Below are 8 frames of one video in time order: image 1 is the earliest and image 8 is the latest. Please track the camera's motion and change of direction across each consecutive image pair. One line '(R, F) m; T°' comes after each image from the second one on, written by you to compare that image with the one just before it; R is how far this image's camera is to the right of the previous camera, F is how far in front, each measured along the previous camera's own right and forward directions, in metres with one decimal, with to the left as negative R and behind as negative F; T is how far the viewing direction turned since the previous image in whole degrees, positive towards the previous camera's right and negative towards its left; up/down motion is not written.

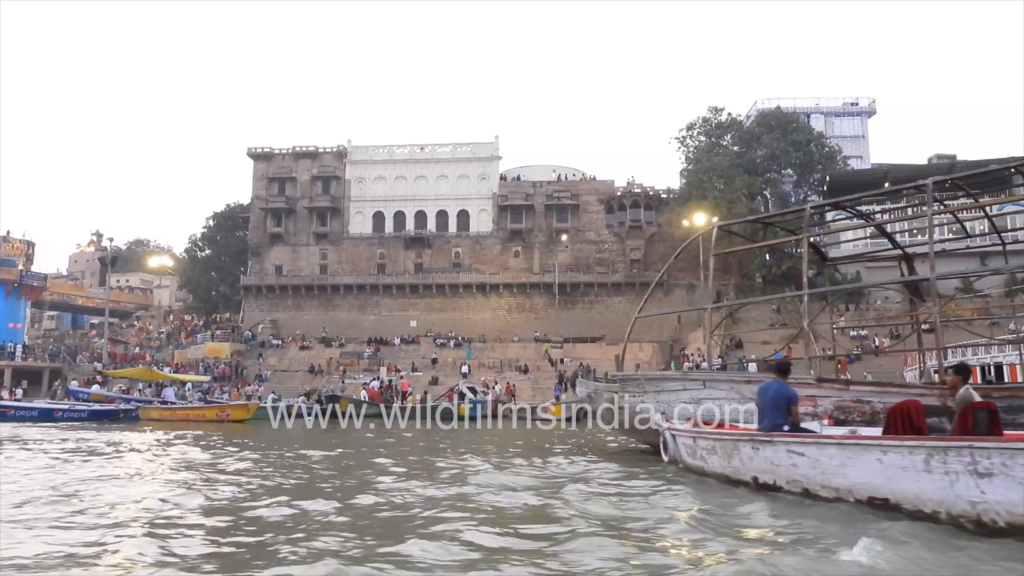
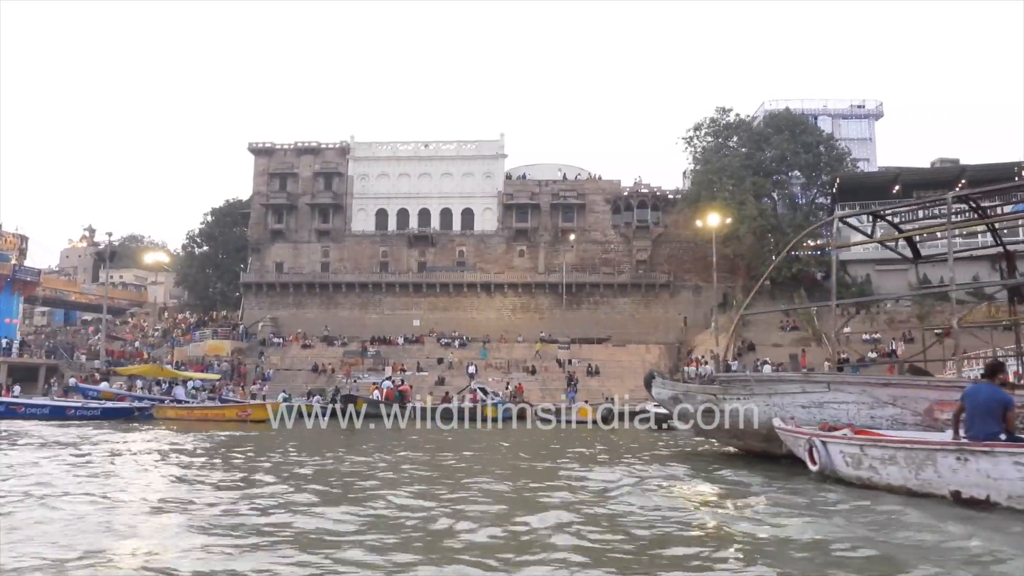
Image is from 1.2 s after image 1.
(-0.9, +0.4) m; +1°
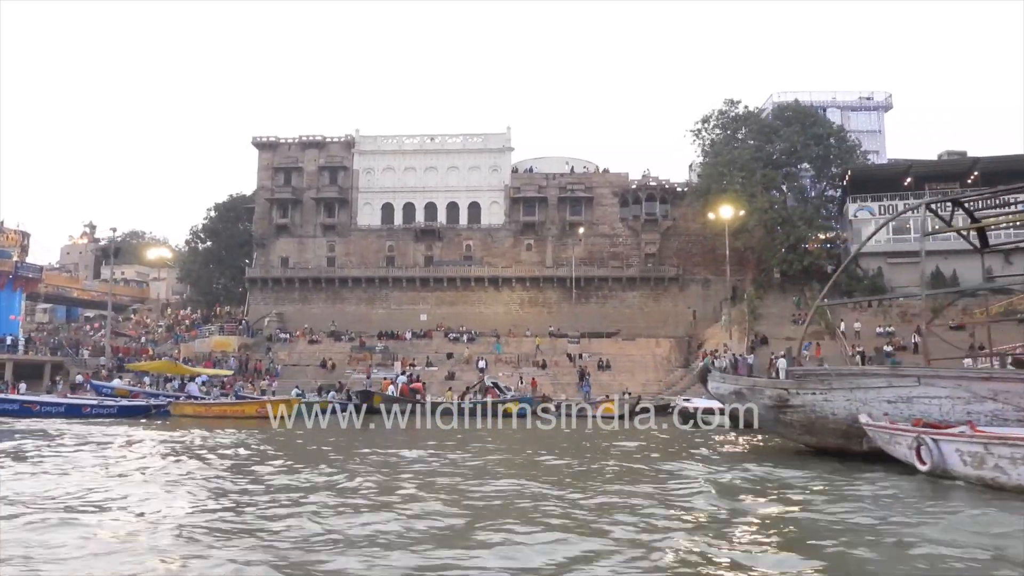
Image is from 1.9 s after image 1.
(-0.6, +0.3) m; 0°
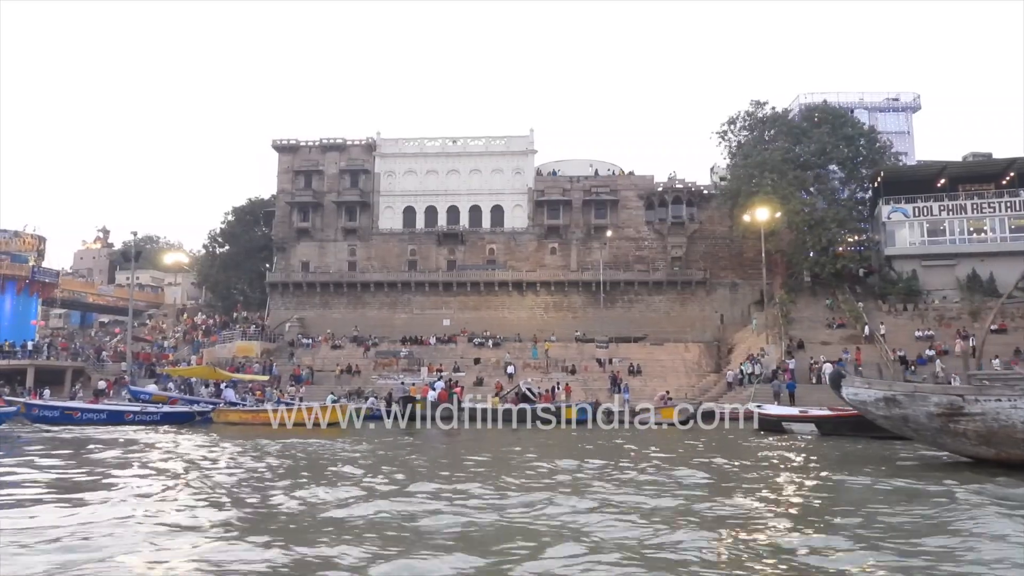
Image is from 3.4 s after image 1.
(-1.1, +0.5) m; 0°
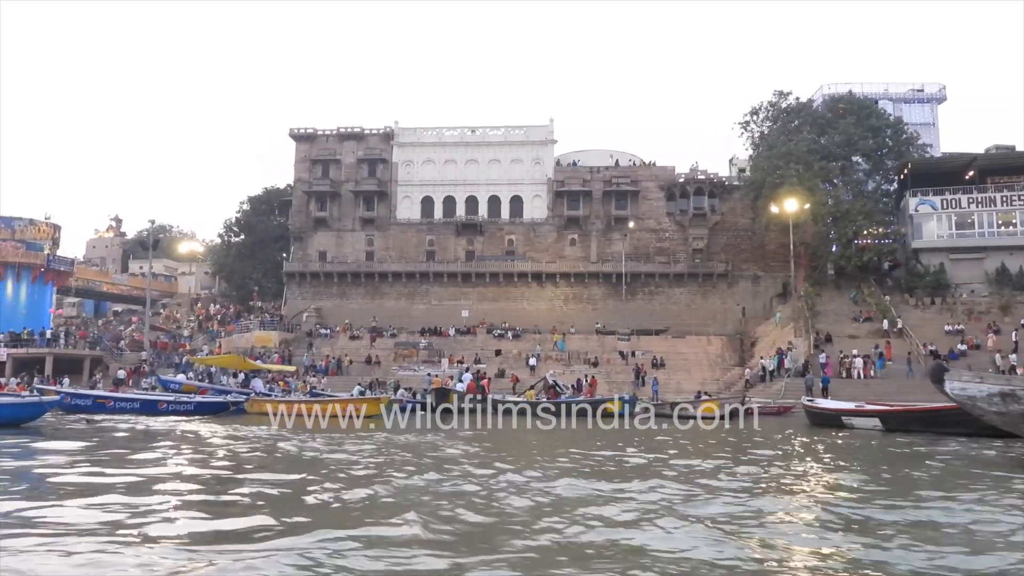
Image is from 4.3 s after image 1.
(-0.8, +0.3) m; 0°
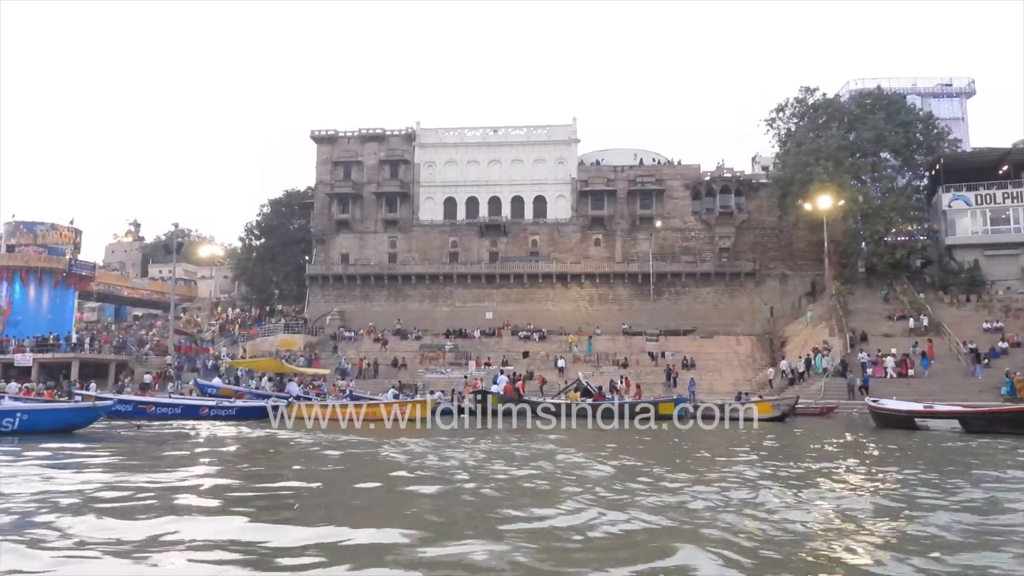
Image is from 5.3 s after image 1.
(-0.8, +0.3) m; -1°
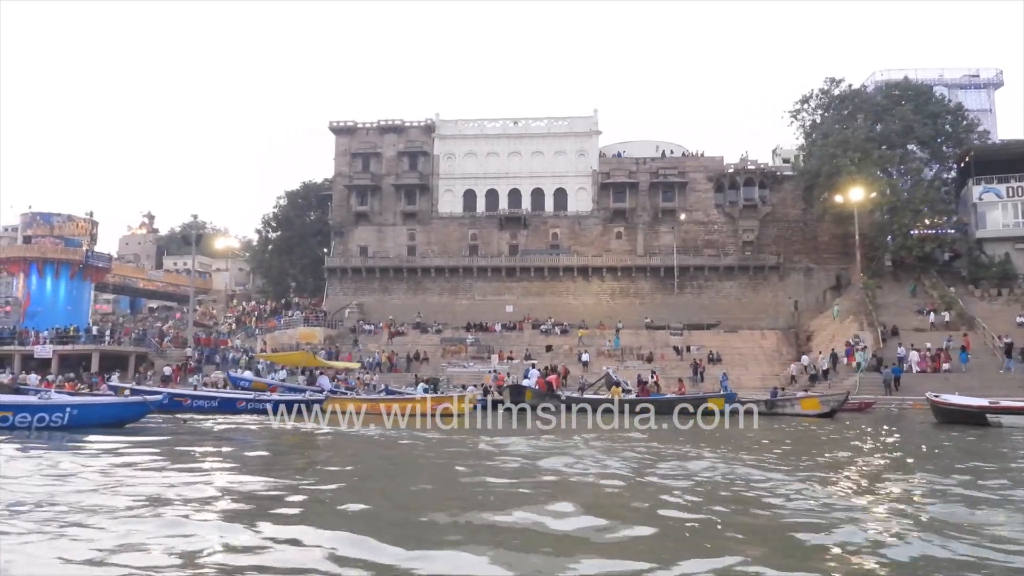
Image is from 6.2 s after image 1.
(-0.8, +0.3) m; 0°
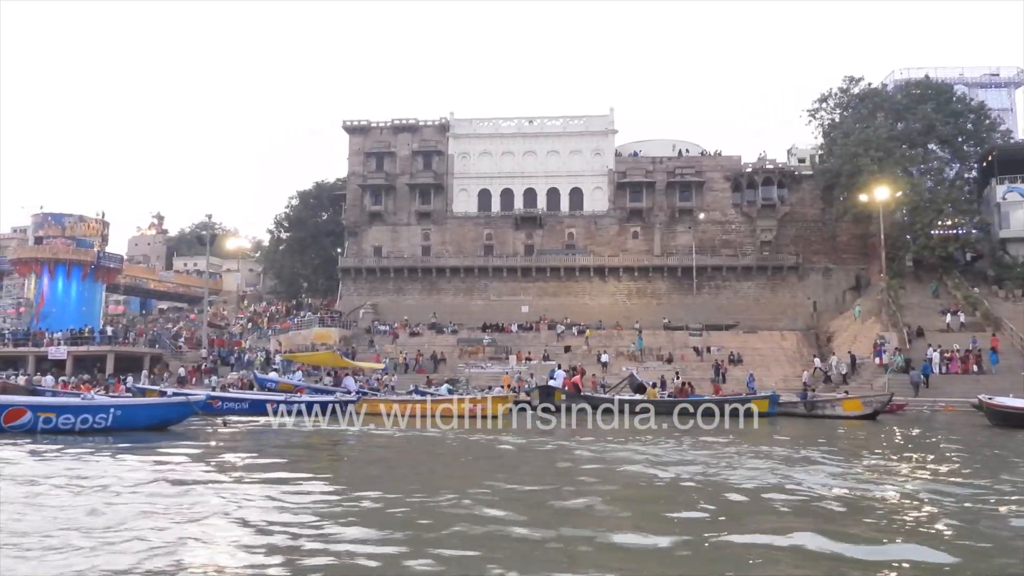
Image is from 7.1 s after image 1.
(-0.7, +0.3) m; 0°
